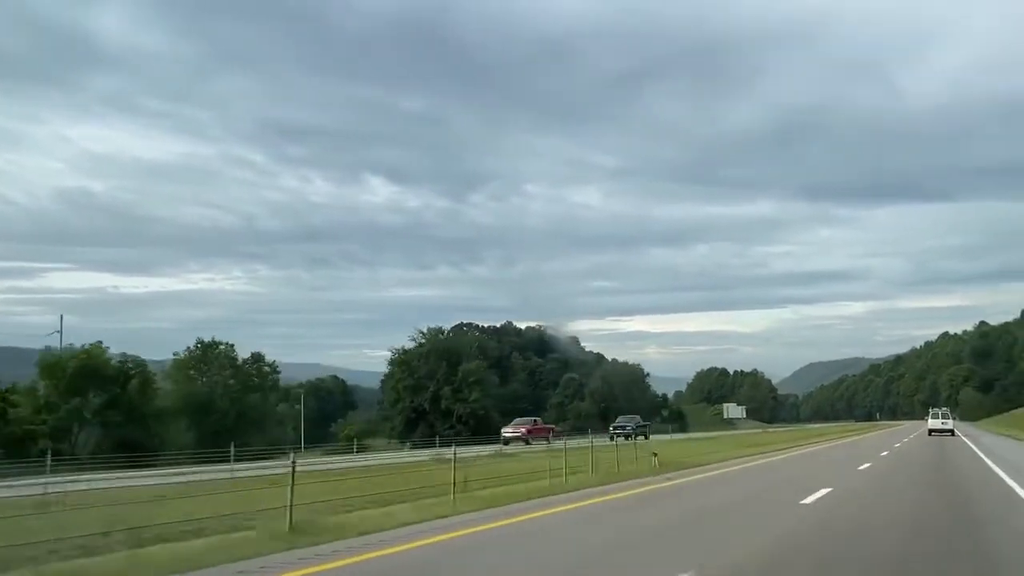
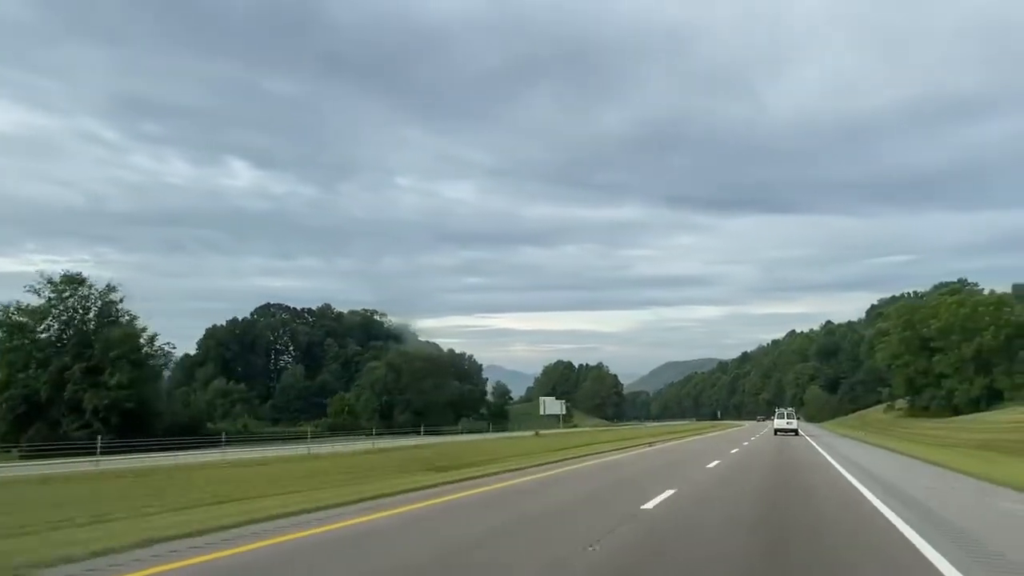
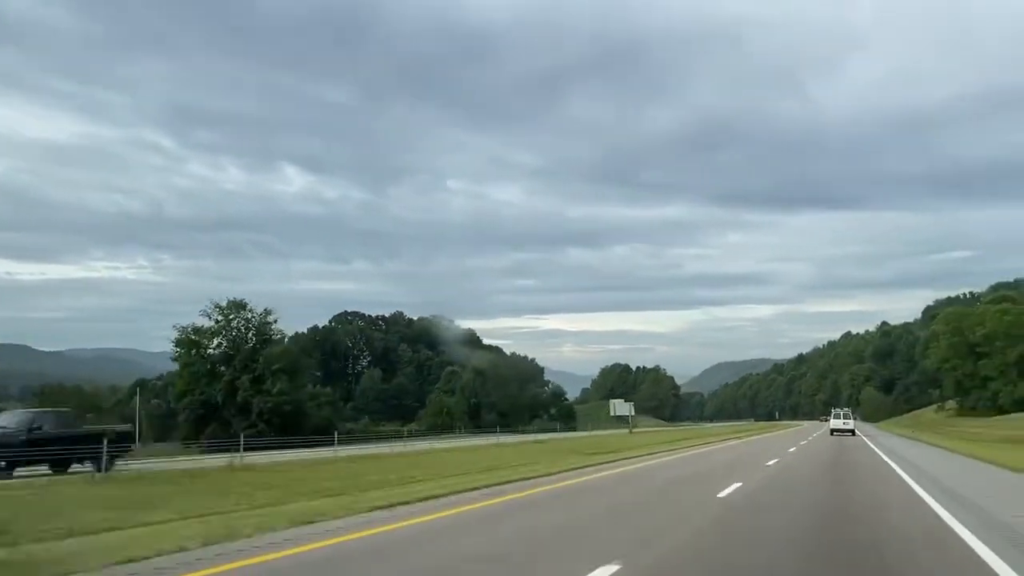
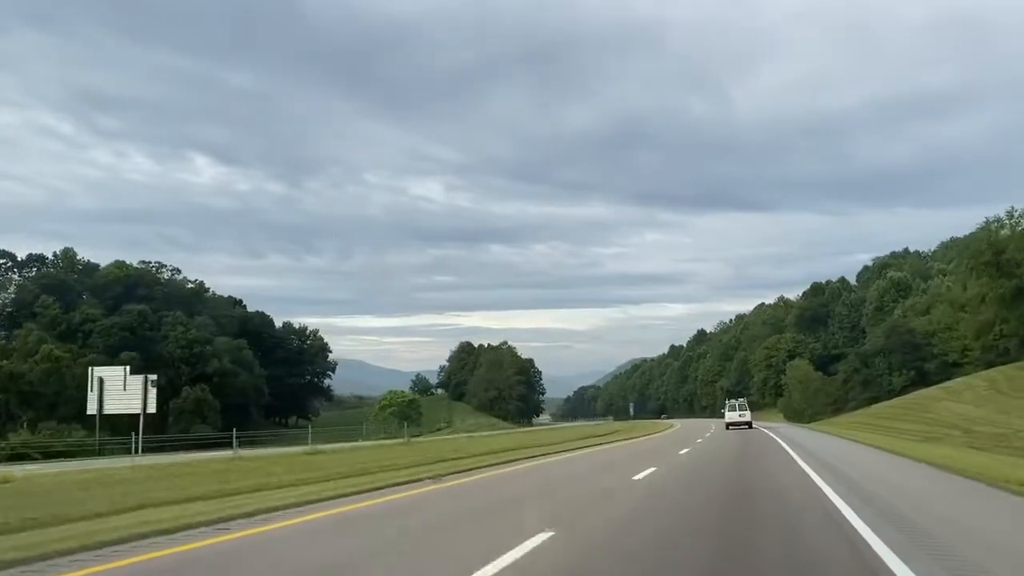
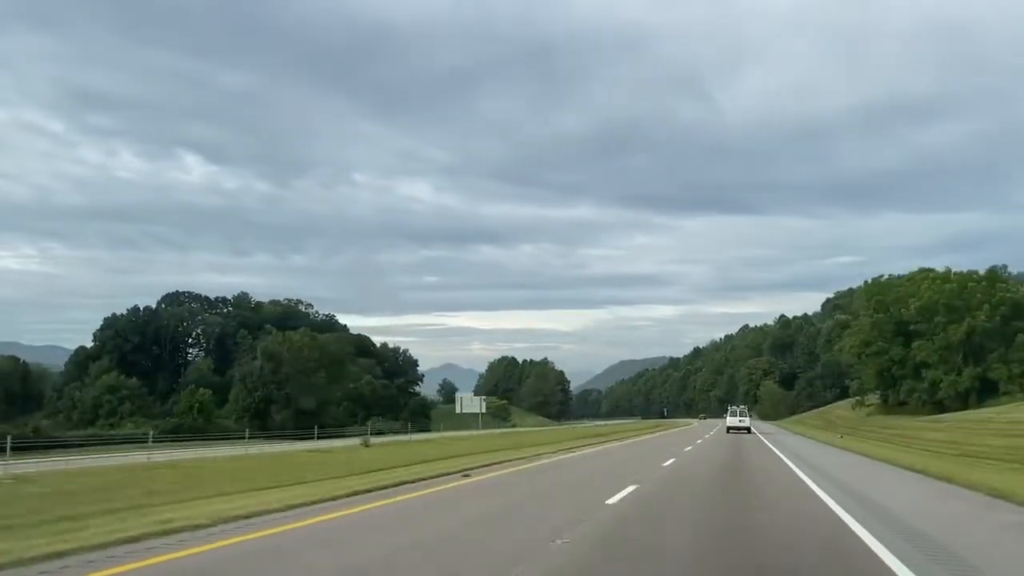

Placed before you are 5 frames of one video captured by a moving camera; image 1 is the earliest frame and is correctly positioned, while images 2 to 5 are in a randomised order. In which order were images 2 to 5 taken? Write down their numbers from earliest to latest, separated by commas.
3, 2, 5, 4
